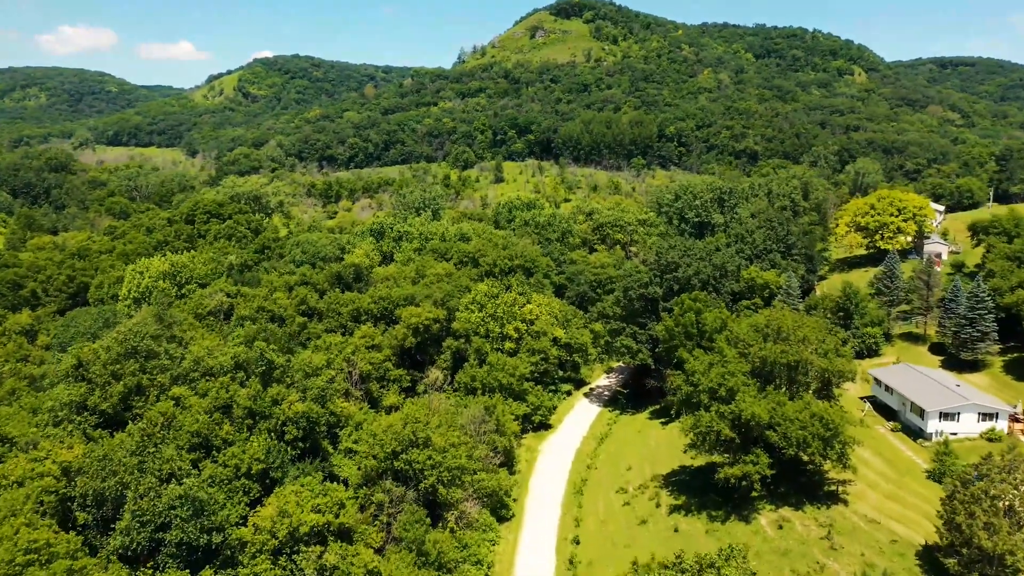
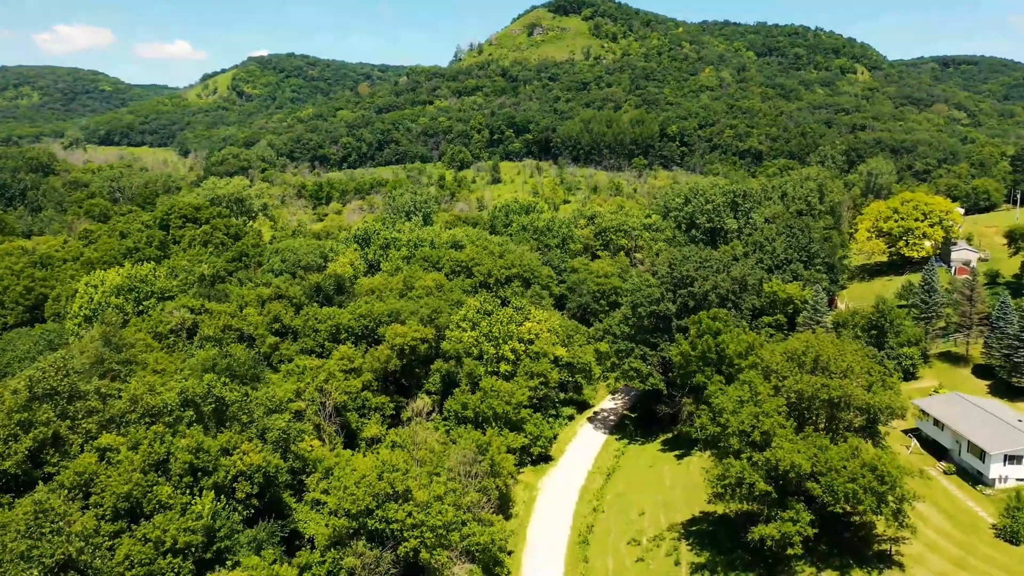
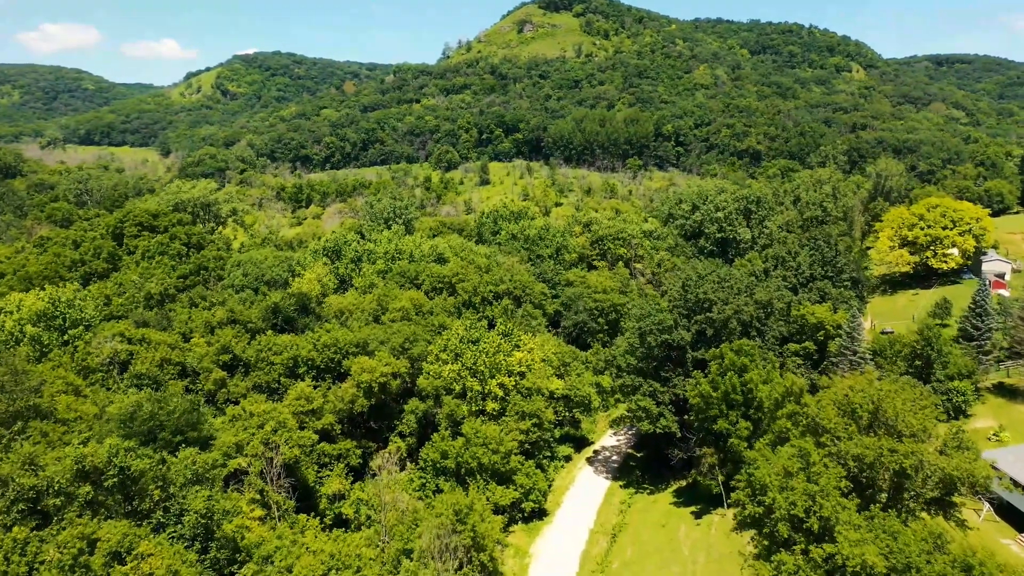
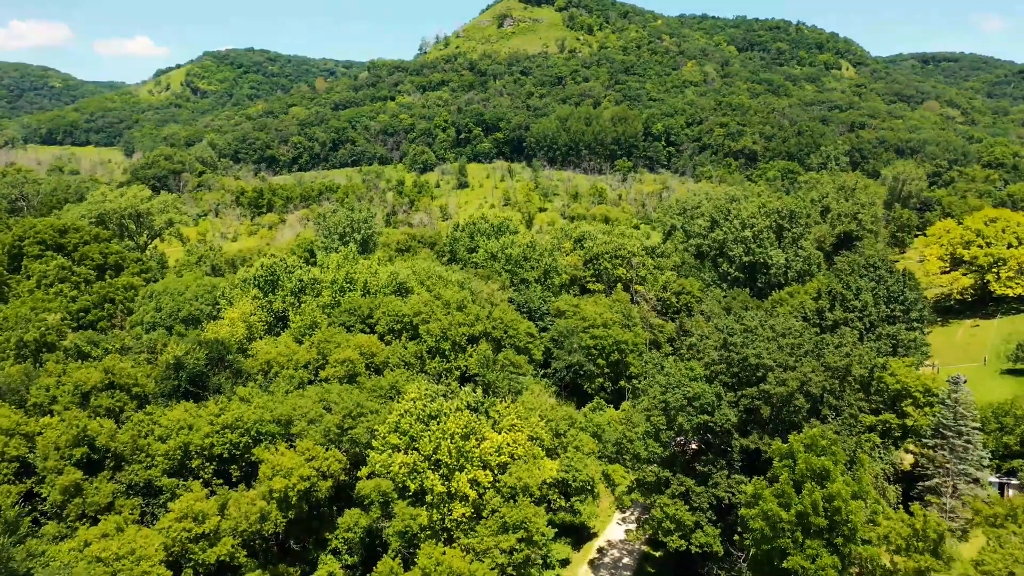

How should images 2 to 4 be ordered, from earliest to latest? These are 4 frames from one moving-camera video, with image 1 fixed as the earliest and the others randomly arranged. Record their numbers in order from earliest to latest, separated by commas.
2, 3, 4
